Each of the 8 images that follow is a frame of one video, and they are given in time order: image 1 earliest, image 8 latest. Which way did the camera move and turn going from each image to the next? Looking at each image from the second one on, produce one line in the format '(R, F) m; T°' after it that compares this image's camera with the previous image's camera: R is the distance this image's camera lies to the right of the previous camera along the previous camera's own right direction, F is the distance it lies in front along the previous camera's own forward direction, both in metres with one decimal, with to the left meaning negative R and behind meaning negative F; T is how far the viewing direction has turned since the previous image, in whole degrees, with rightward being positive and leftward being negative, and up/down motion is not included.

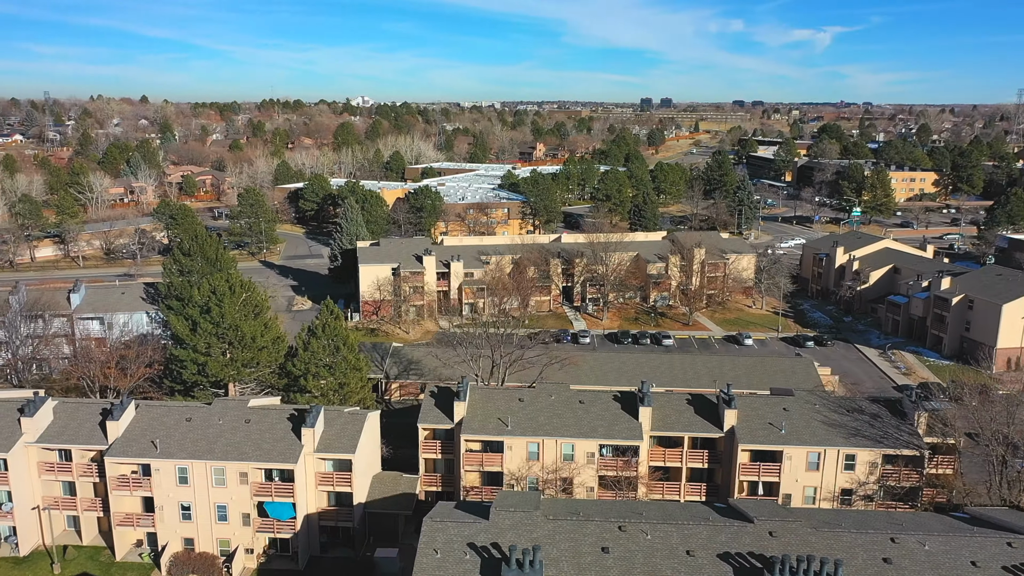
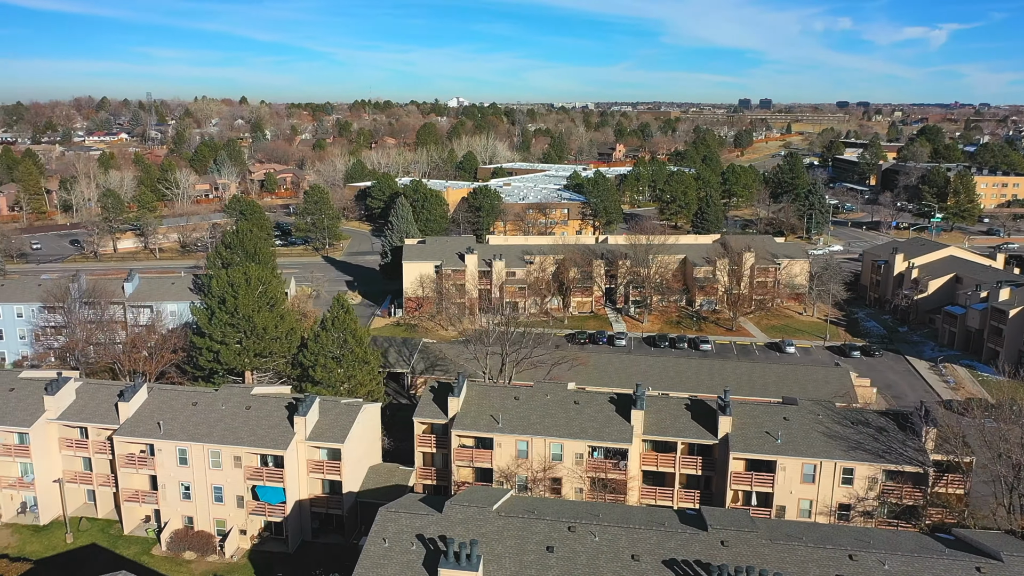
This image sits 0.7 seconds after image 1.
(+3.3, 0.0) m; -6°
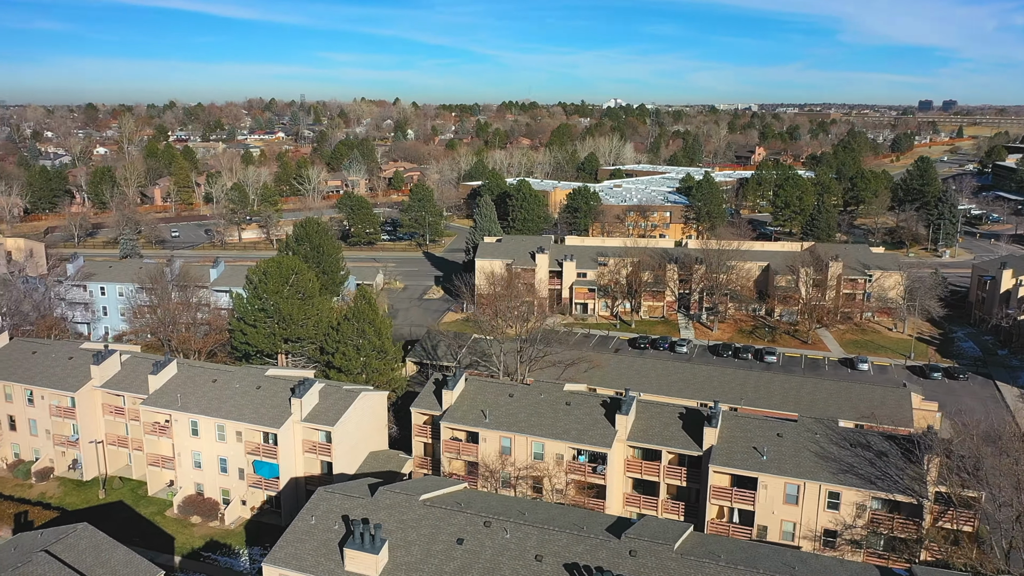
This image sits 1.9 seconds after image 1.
(+5.5, +0.2) m; -11°
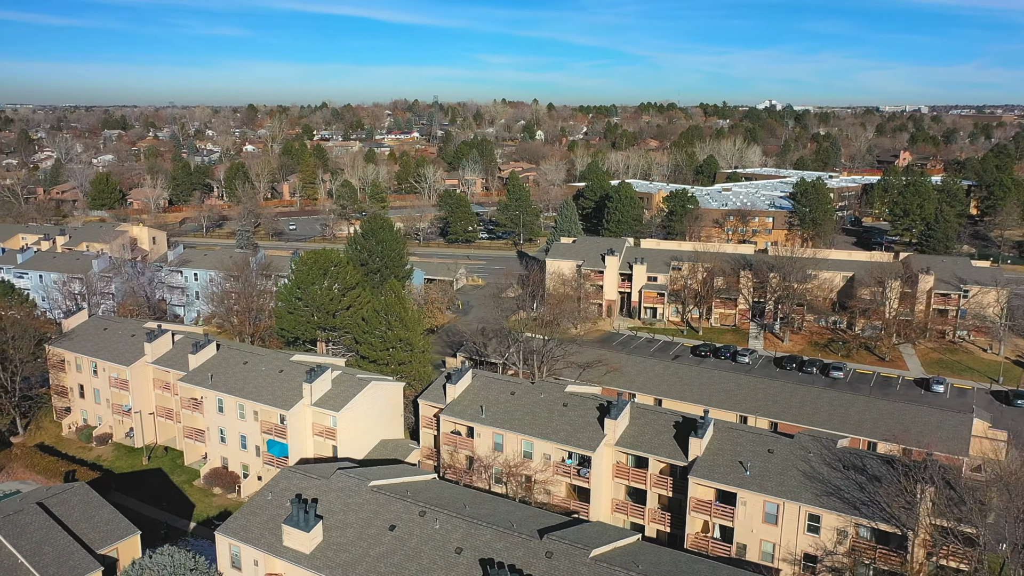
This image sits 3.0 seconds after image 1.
(+4.9, +0.2) m; -10°
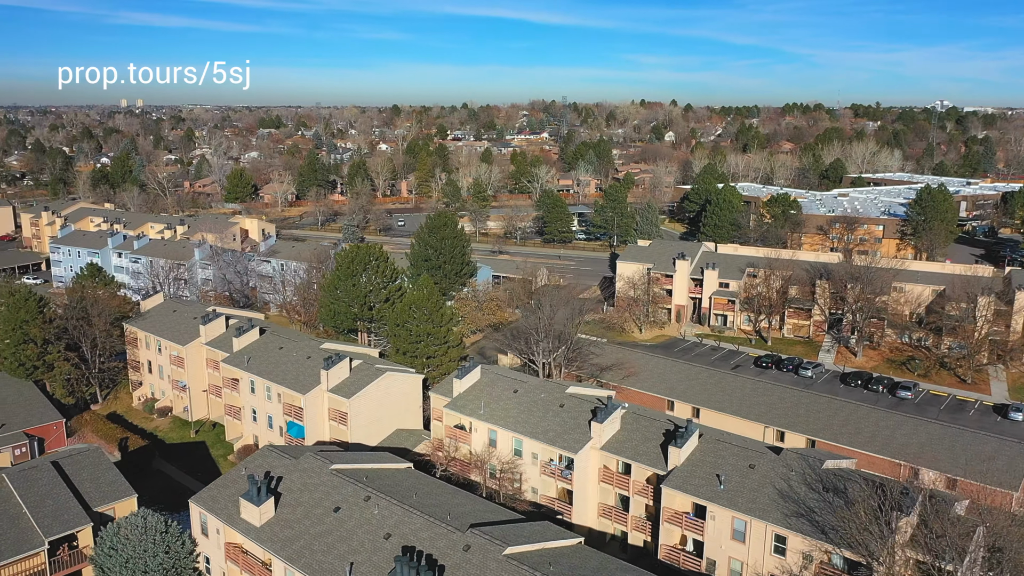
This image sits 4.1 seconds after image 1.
(+4.9, +0.1) m; -10°
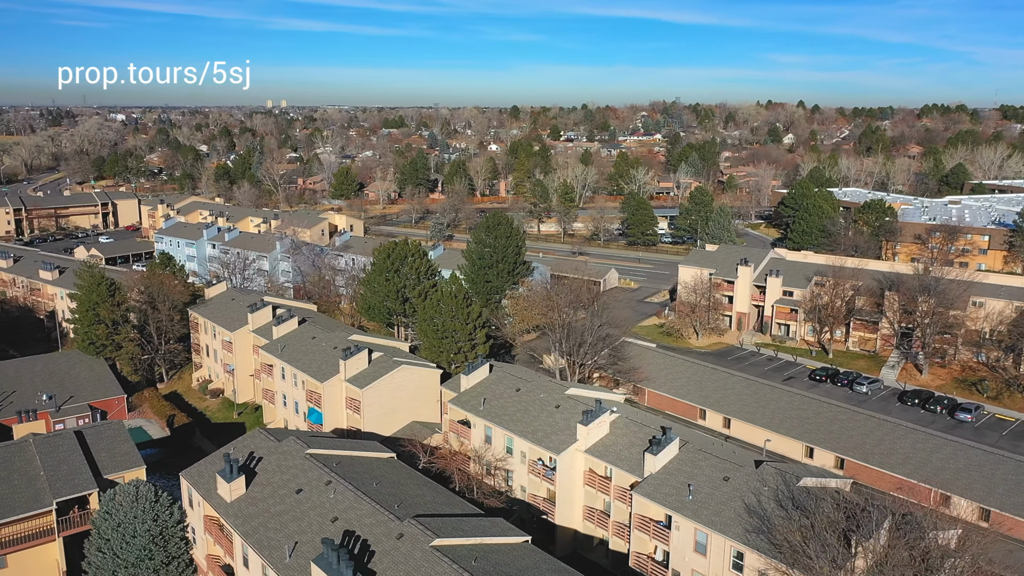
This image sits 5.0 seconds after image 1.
(+4.3, 0.0) m; -9°
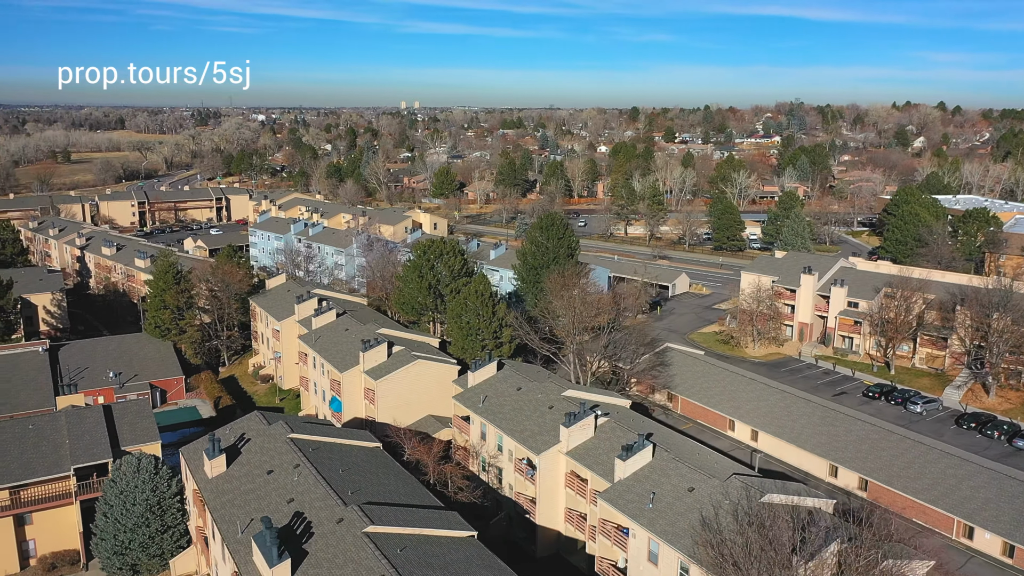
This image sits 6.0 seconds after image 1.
(+4.5, +0.1) m; -9°
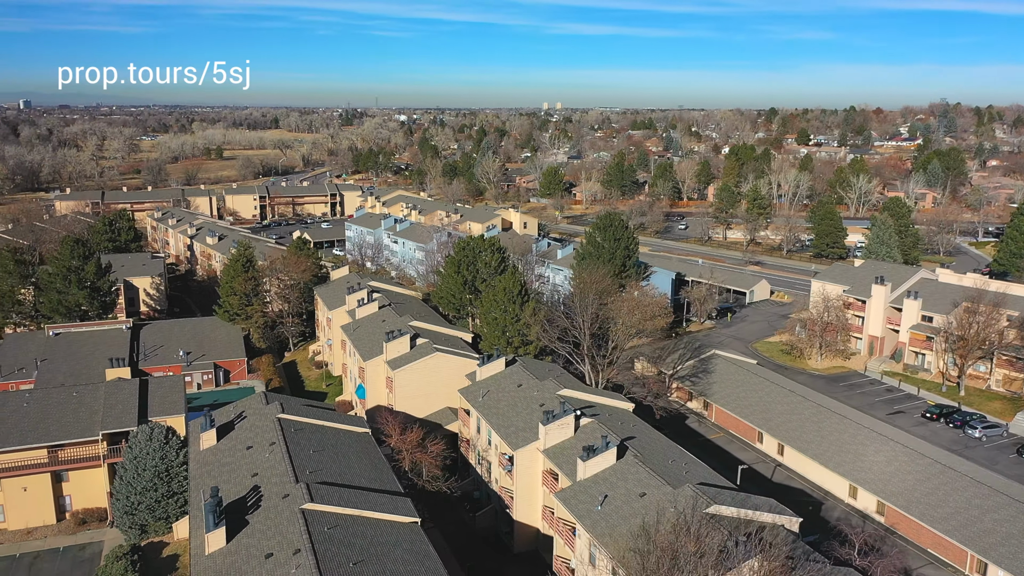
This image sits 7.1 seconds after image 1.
(+5.0, +0.1) m; -10°
